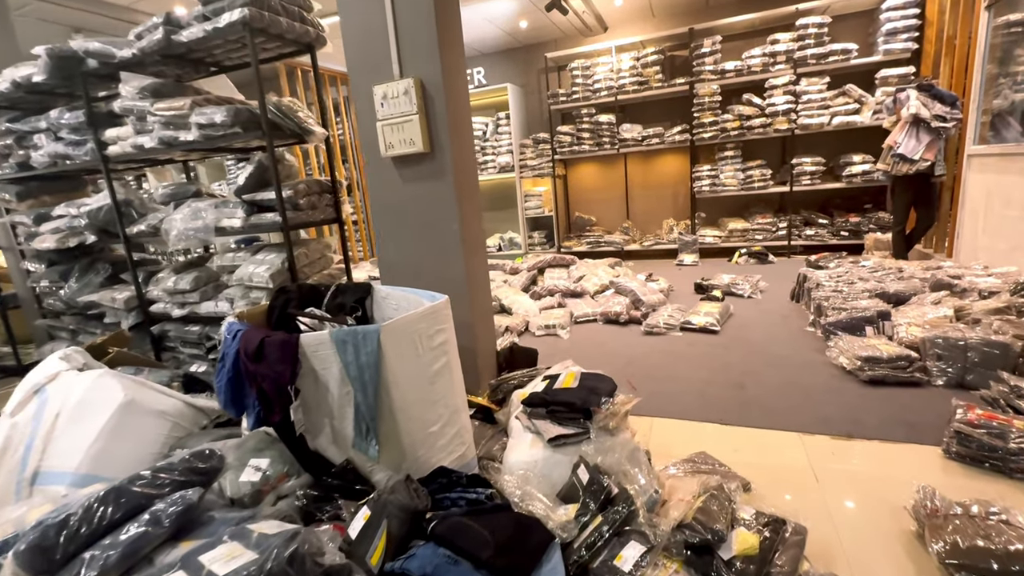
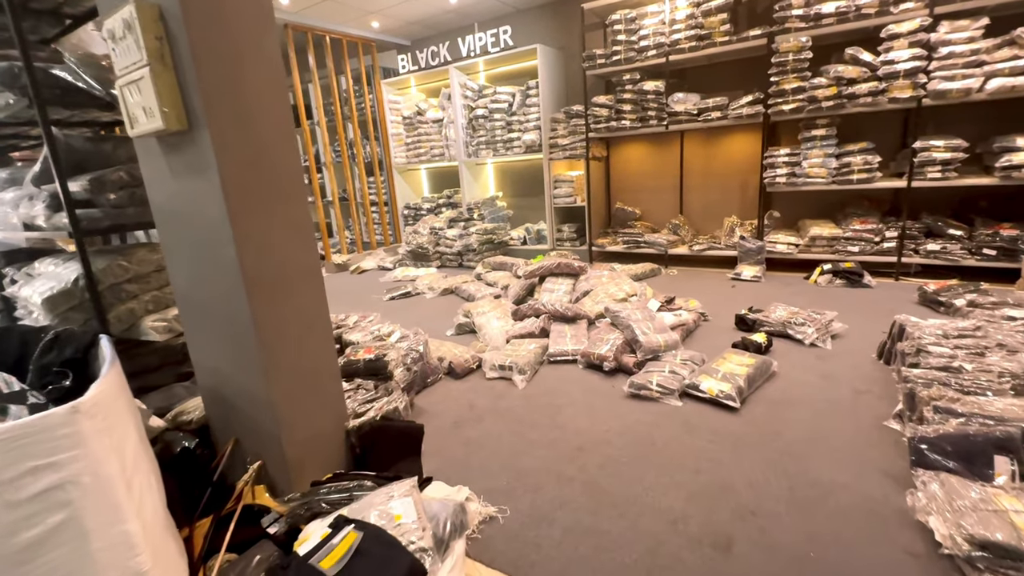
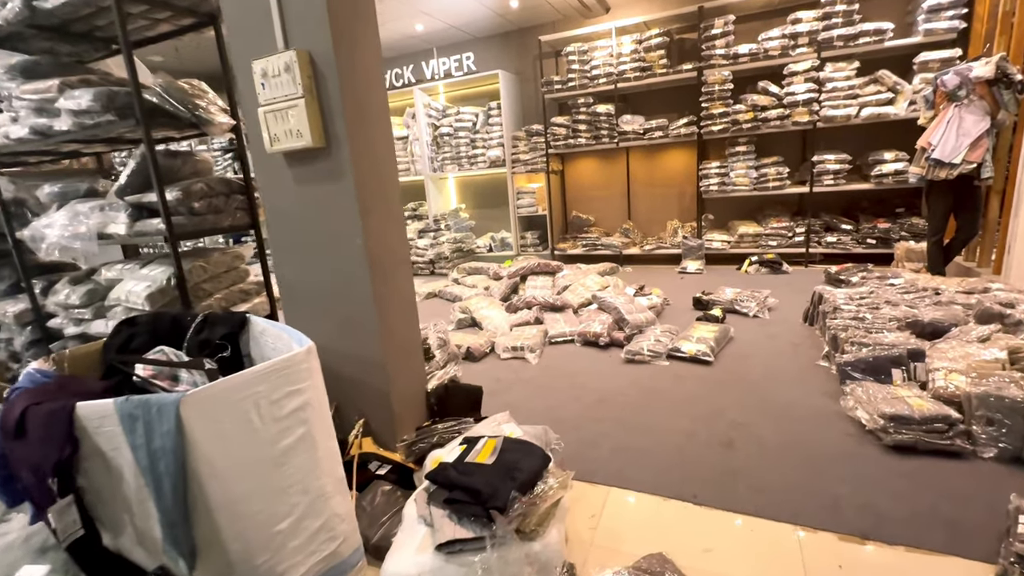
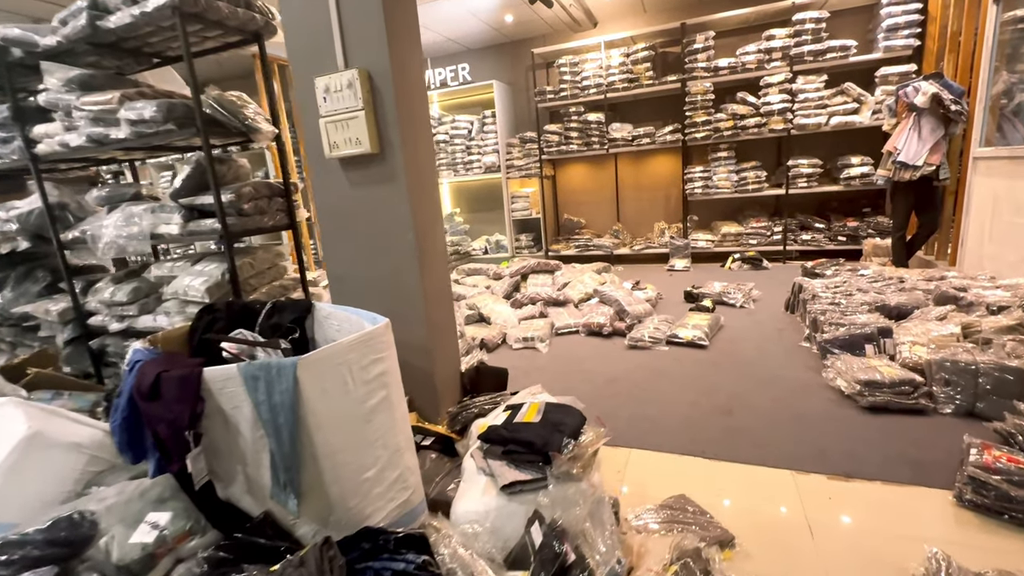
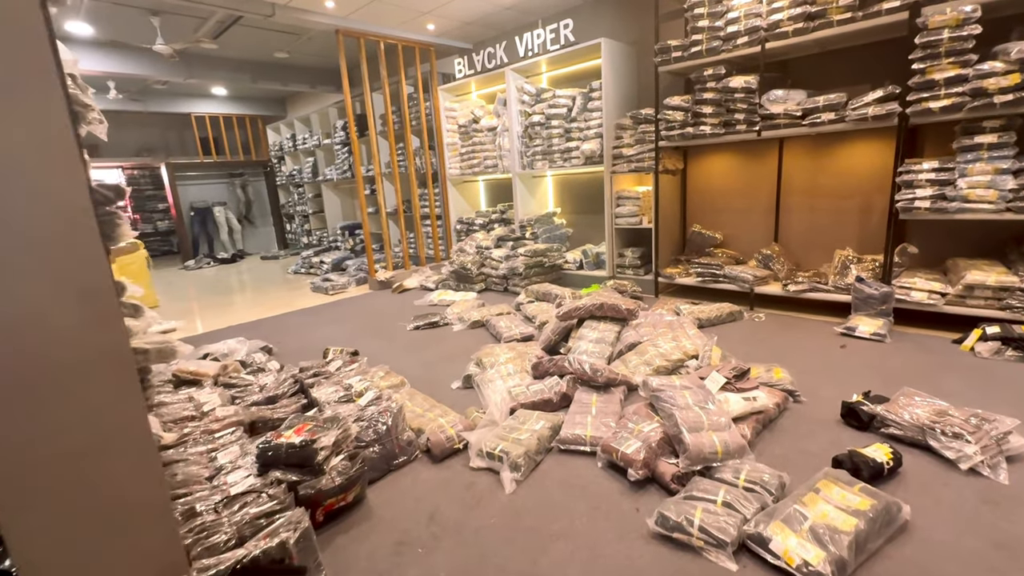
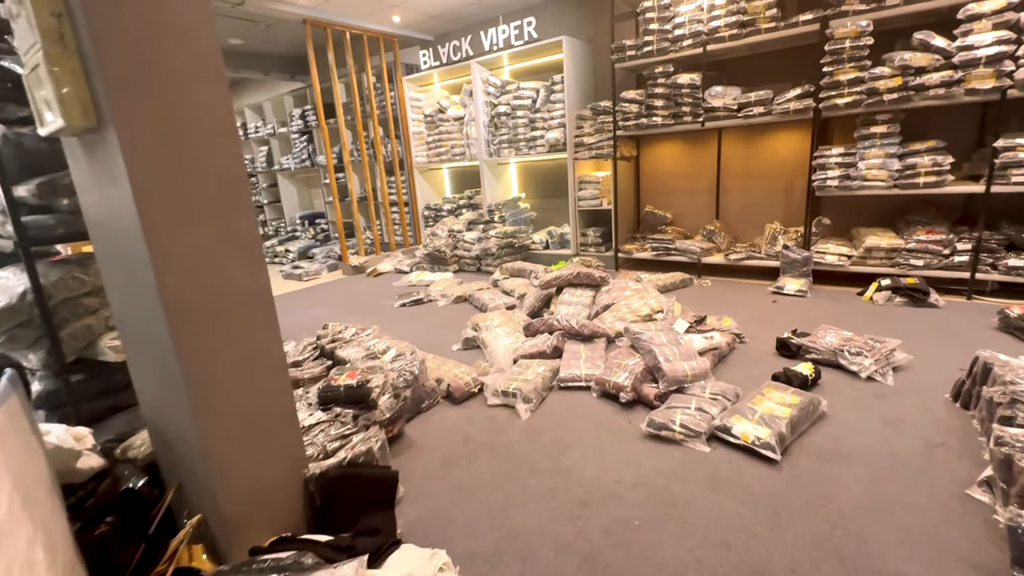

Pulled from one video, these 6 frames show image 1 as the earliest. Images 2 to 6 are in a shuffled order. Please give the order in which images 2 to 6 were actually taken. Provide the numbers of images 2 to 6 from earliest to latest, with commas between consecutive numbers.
4, 3, 2, 6, 5
